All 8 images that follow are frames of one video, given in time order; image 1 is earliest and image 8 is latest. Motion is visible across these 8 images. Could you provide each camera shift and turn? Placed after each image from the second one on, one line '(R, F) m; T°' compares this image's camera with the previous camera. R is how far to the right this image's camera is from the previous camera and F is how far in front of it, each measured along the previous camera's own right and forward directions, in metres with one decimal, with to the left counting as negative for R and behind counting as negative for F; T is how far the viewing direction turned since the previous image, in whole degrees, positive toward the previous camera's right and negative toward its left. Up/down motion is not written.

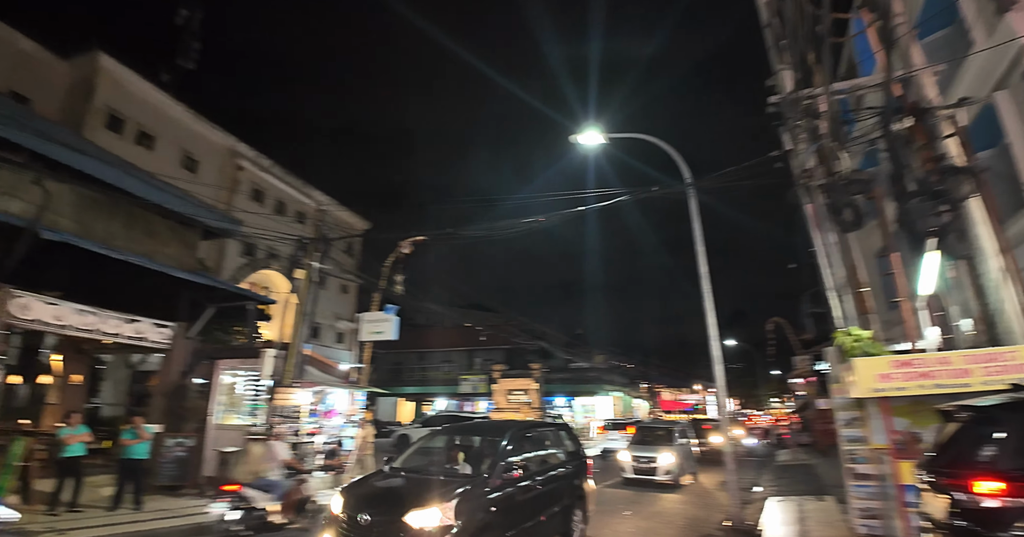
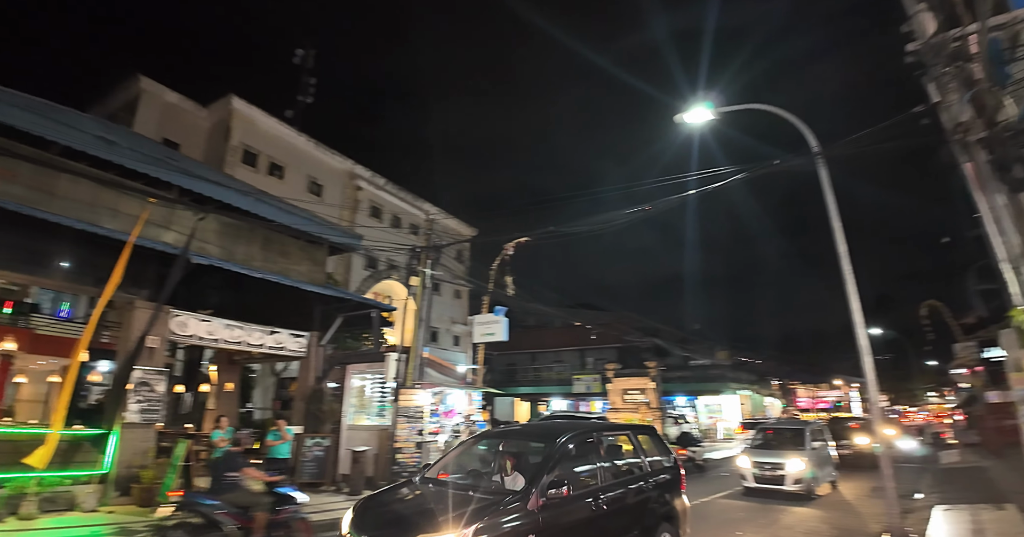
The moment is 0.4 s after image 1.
(+0.3, +0.2) m; -12°
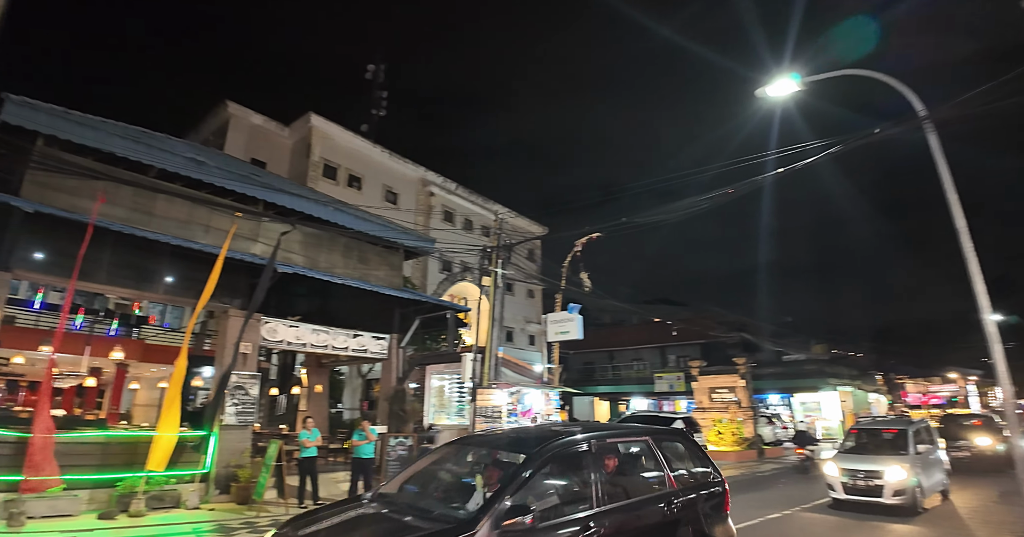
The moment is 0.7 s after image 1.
(0.0, +0.3) m; -8°
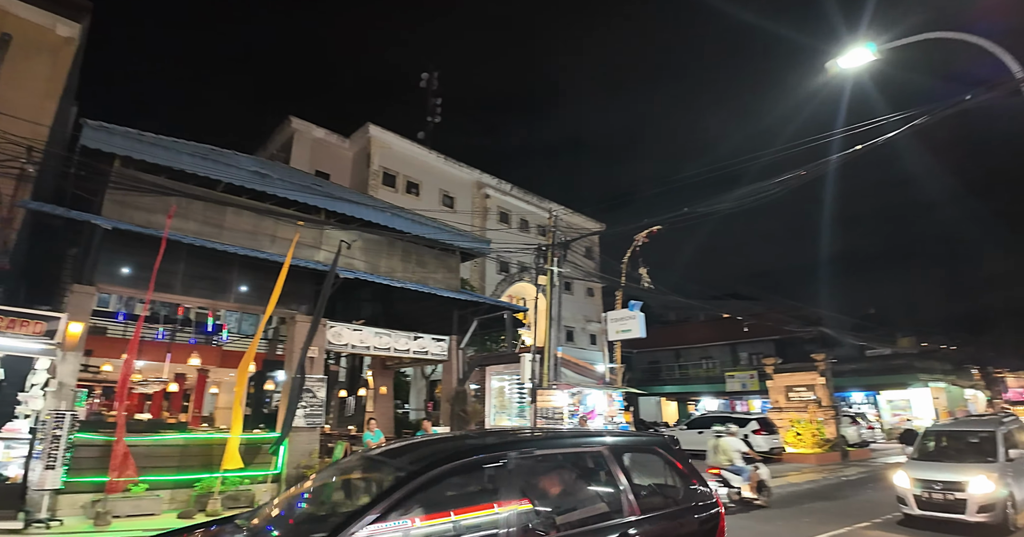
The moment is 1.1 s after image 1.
(+0.1, +0.2) m; -7°
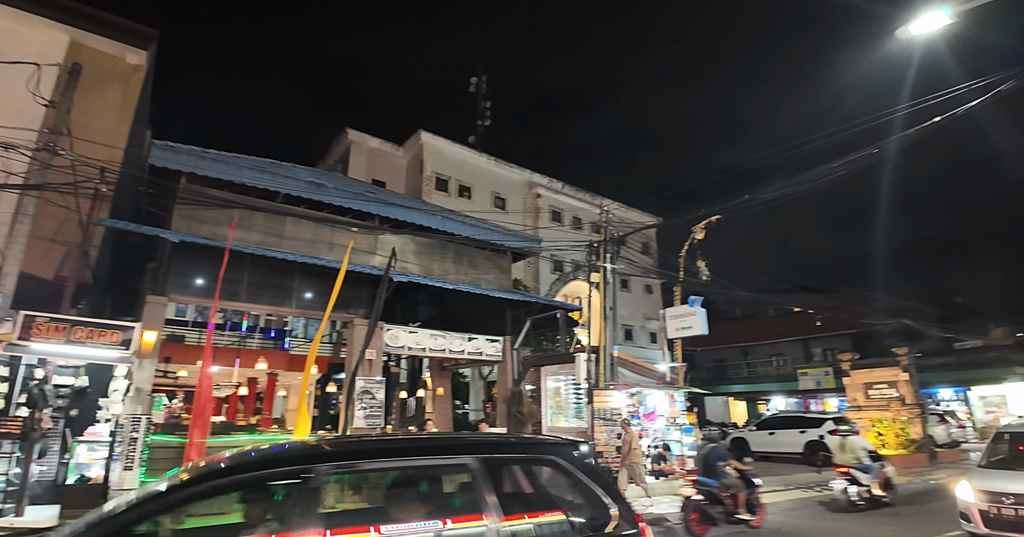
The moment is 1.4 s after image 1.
(+0.1, +0.2) m; -6°
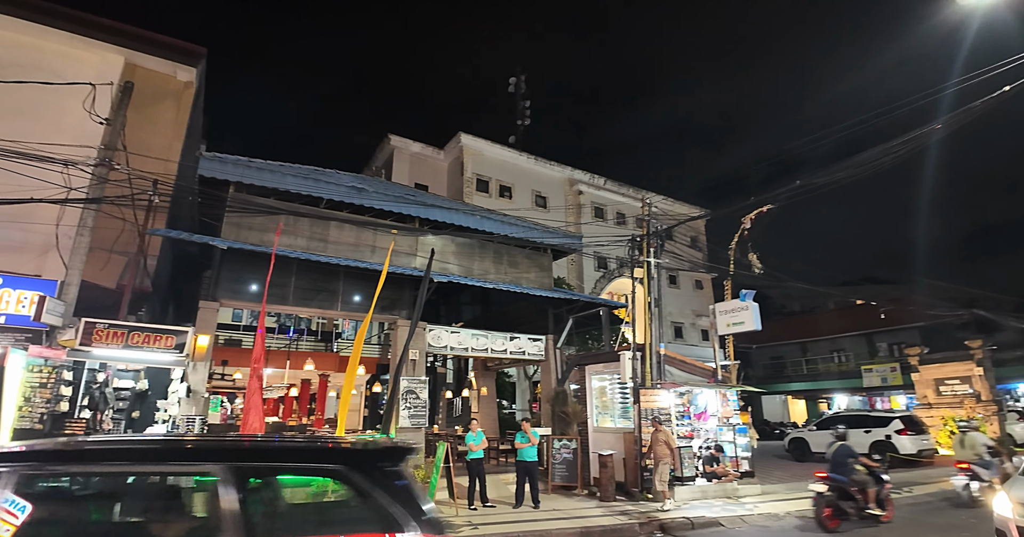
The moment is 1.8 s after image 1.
(+0.1, +0.2) m; -5°
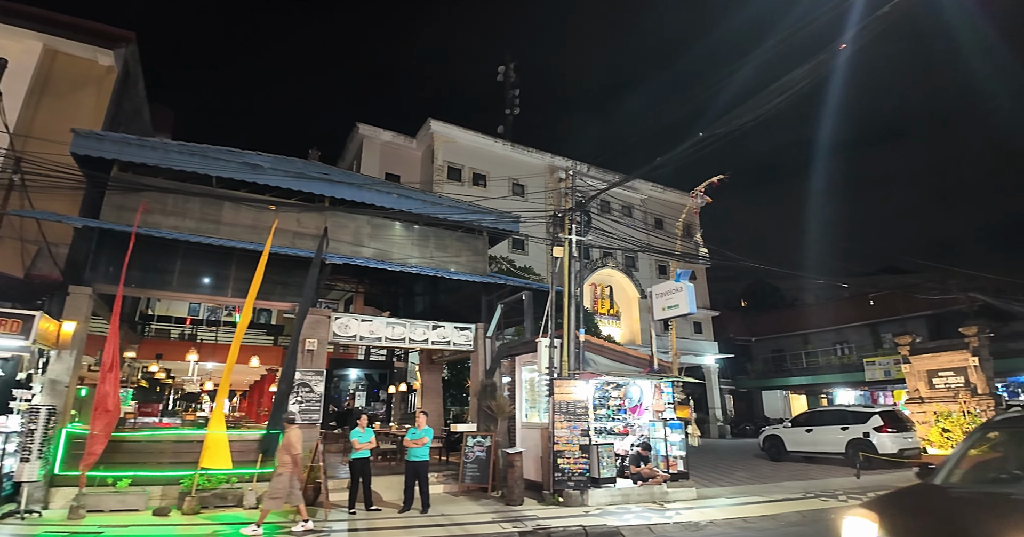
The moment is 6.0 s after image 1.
(+2.6, +1.1) m; -4°
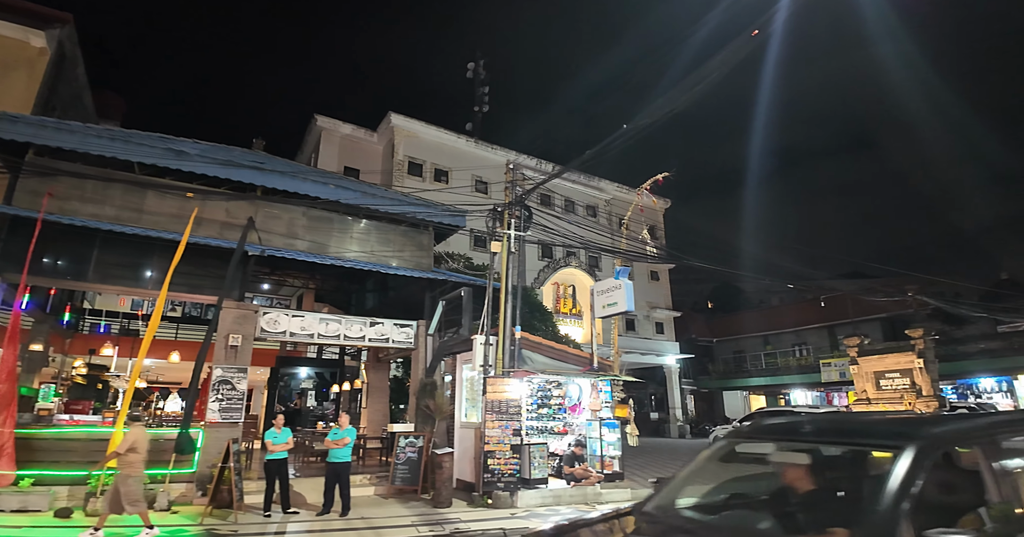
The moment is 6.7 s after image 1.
(+0.9, +0.3) m; +2°
